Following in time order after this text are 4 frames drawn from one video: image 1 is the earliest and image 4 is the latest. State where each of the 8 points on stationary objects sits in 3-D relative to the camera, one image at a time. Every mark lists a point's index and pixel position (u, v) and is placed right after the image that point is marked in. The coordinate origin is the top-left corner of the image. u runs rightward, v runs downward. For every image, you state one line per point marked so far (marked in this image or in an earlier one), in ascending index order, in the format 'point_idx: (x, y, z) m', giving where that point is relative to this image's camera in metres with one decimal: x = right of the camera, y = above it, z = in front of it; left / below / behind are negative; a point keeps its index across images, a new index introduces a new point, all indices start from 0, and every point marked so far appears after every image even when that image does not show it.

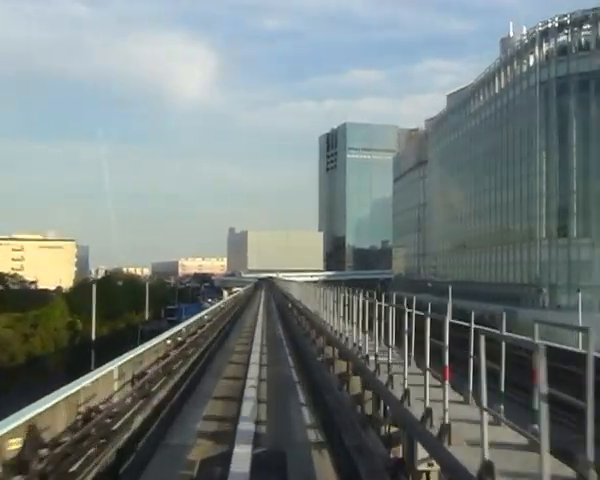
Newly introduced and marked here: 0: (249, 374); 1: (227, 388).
0: (-1.2, -3.0, +18.8) m
1: (-1.6, -3.1, +17.4) m
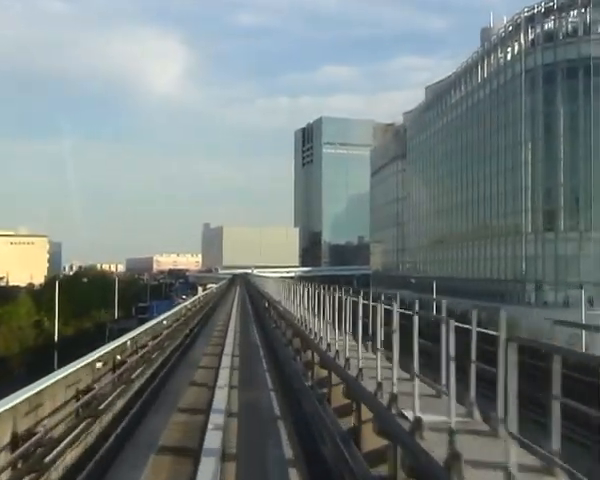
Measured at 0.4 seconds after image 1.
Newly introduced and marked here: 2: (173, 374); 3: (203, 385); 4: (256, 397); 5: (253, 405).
0: (-1.7, -2.9, +17.9) m
1: (-2.1, -3.0, +16.4) m
2: (-3.0, -3.1, +19.5) m
3: (-2.1, -3.1, +17.7) m
4: (-0.9, -3.0, +16.4) m
5: (-0.9, -3.0, +15.6) m
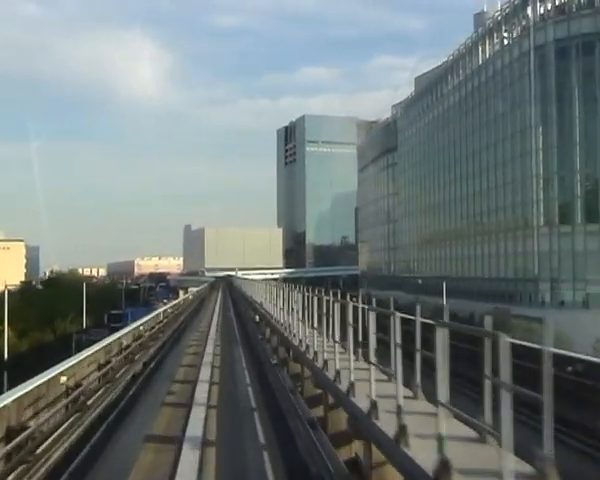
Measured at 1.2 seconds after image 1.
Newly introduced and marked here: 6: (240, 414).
0: (-2.0, -2.9, +16.5) m
1: (-2.3, -3.0, +15.0) m
2: (-3.3, -3.1, +18.1) m
3: (-2.4, -3.1, +16.3) m
4: (-1.1, -3.0, +15.1) m
5: (-1.1, -3.0, +14.3) m
6: (-1.0, -2.9, +13.7) m
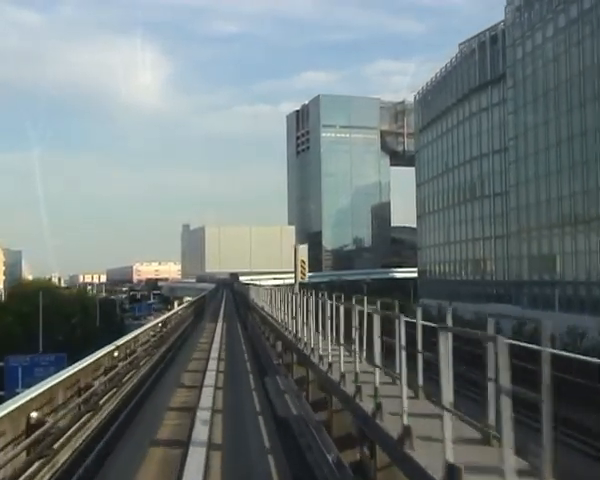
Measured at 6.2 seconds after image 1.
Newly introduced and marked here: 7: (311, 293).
0: (-1.9, -3.0, +16.4) m
1: (-2.2, -3.1, +14.9) m
2: (-3.2, -3.3, +17.9) m
3: (-2.3, -3.2, +16.2) m
4: (-1.0, -3.1, +14.9) m
5: (-1.0, -3.1, +14.1) m
6: (-0.9, -3.0, +13.6) m
7: (+0.2, -1.1, +17.0) m
